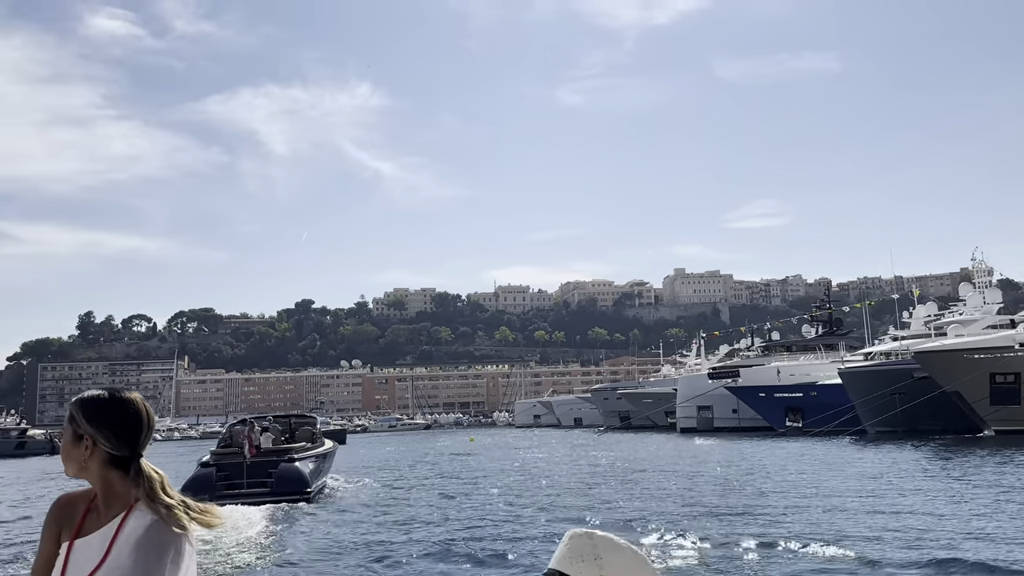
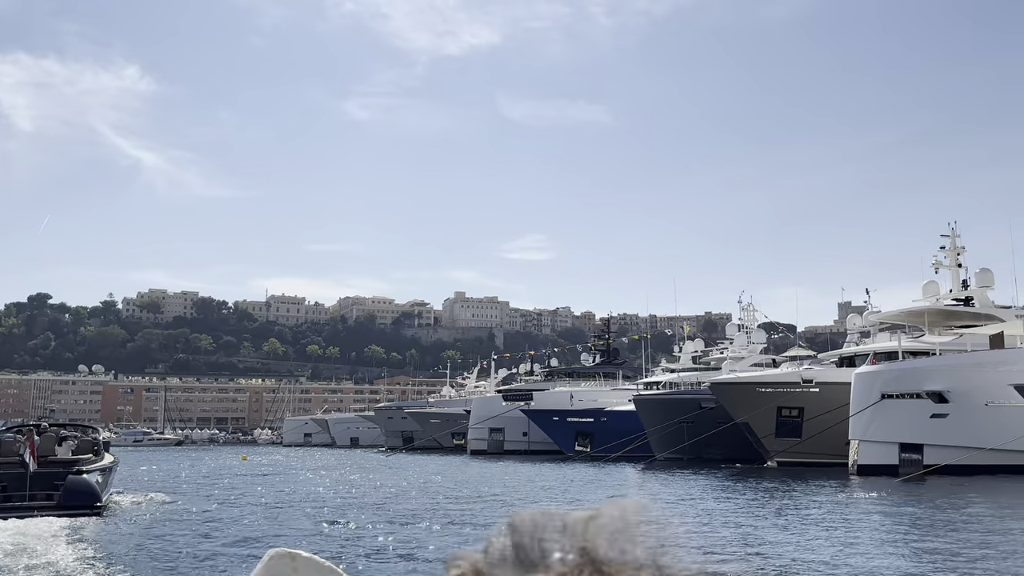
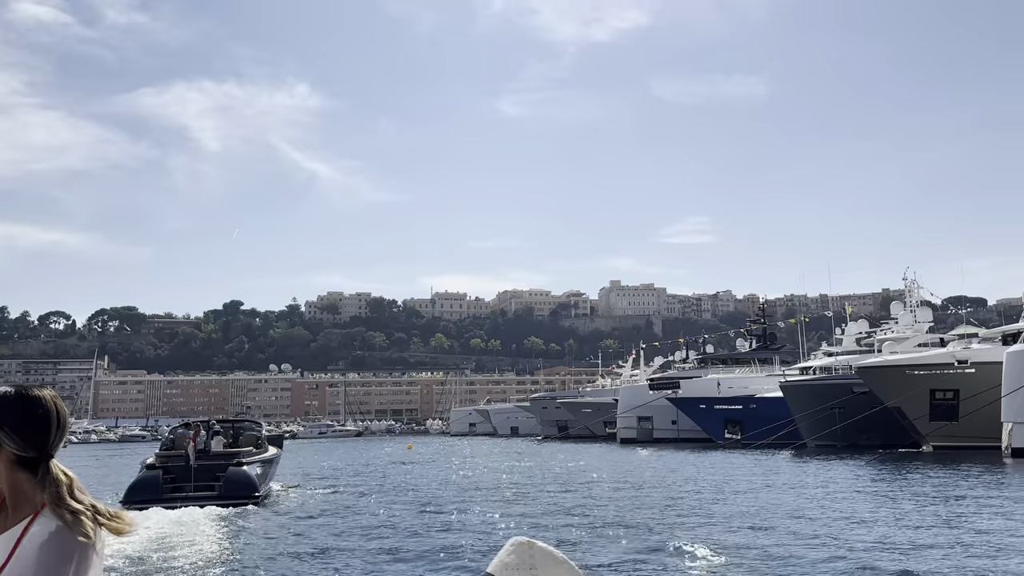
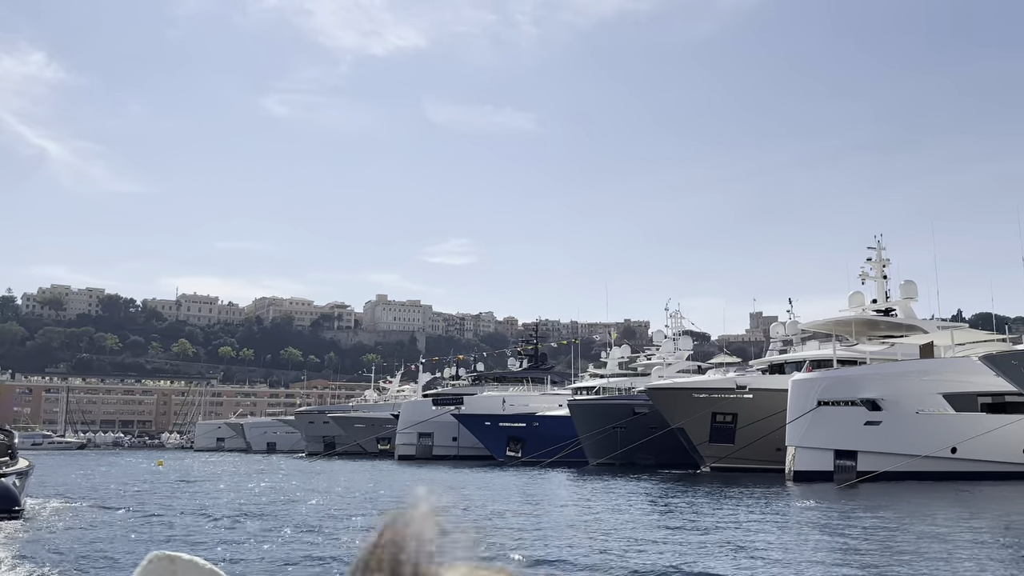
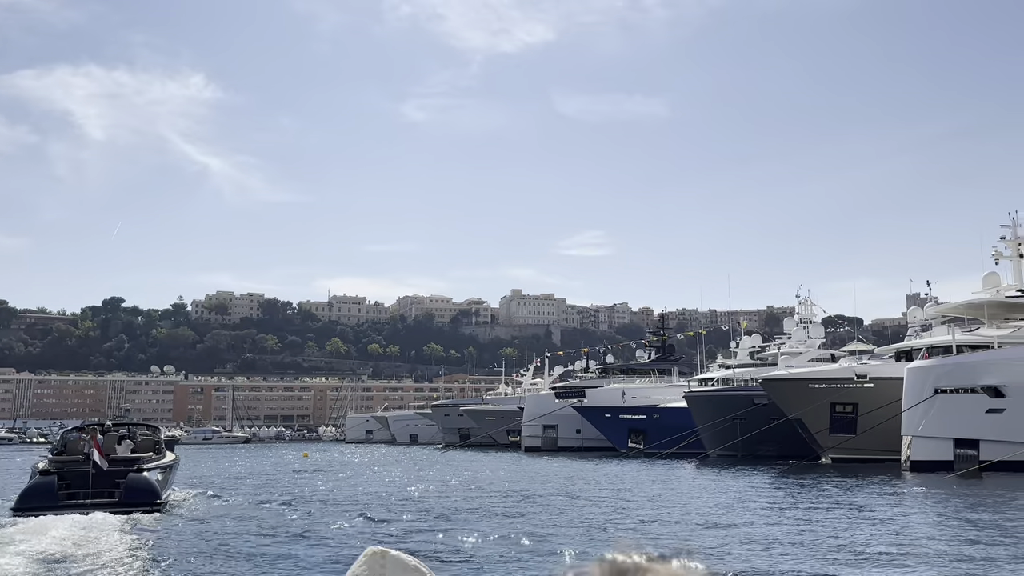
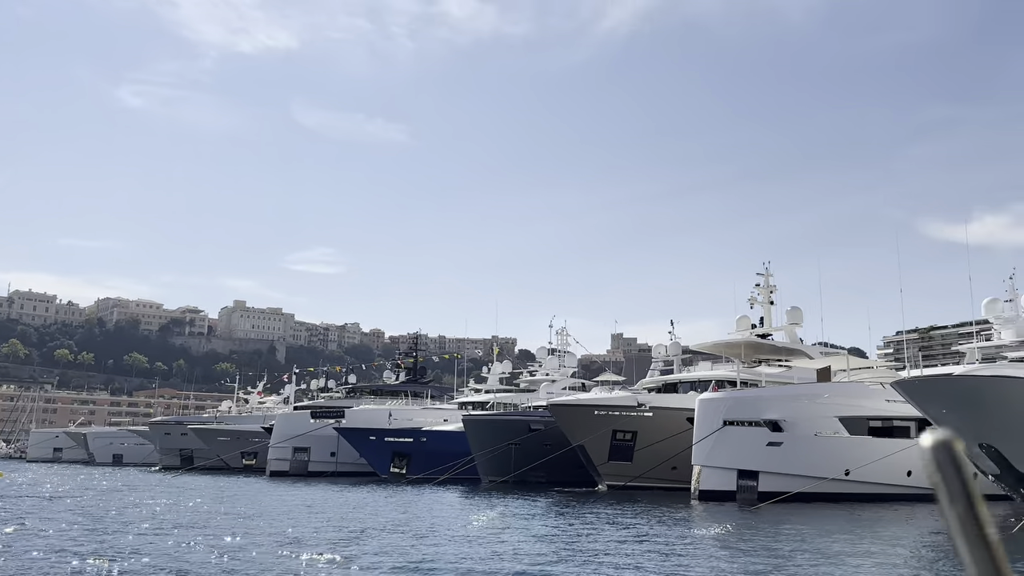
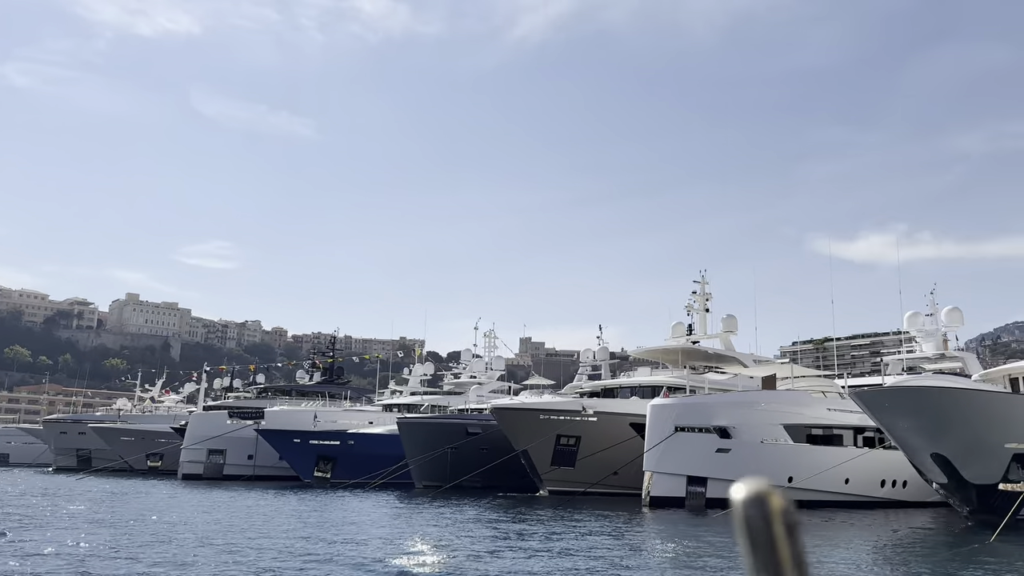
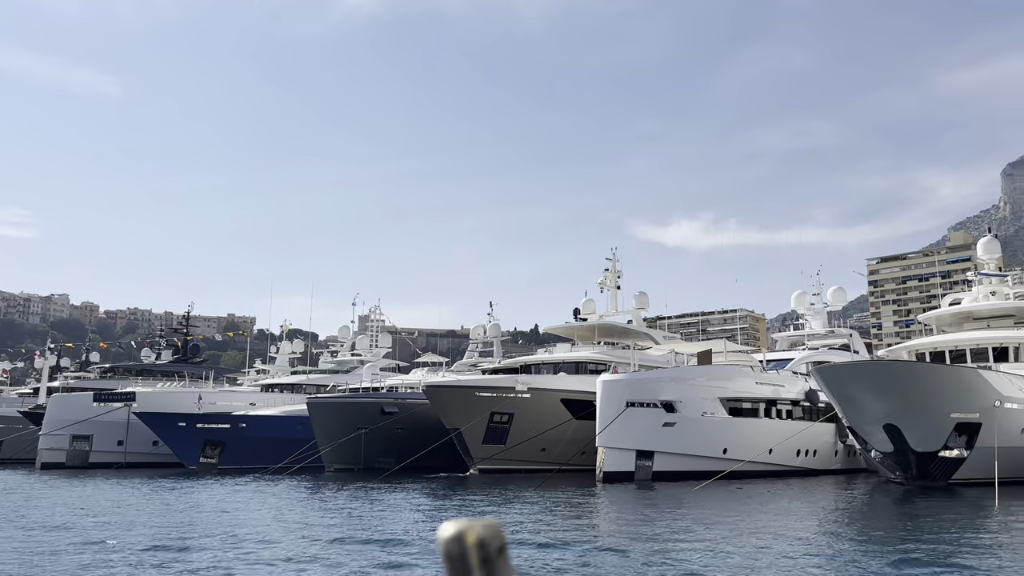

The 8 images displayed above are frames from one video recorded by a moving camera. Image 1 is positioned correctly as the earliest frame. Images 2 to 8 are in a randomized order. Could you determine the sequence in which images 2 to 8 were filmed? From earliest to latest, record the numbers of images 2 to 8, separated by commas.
3, 5, 2, 4, 6, 7, 8
